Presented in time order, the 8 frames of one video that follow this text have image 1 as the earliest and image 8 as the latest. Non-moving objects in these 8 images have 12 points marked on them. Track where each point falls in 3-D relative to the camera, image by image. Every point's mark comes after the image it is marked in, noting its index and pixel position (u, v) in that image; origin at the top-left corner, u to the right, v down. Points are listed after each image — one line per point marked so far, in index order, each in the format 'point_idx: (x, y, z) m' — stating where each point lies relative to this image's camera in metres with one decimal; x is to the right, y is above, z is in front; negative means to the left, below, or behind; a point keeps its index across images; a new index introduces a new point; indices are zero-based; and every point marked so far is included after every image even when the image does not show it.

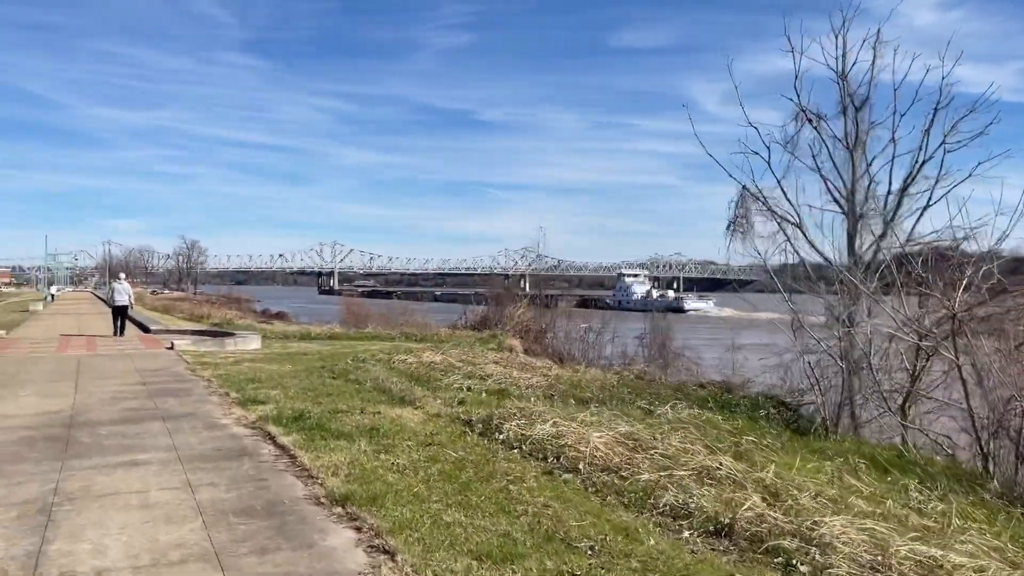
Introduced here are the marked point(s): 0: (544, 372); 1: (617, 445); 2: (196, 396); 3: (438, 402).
0: (+0.5, -1.2, +12.5) m
1: (+0.9, -1.3, +6.9) m
2: (-4.1, -1.4, +10.8) m
3: (-0.8, -1.3, +9.6) m
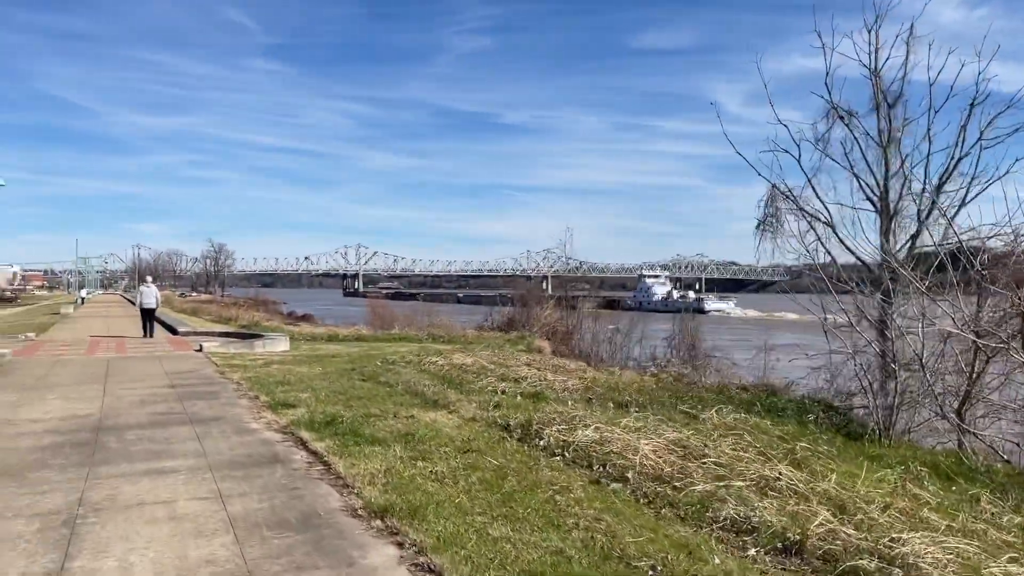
0: (+1.0, -1.2, +12.1) m
1: (+1.2, -1.3, +6.5) m
2: (-3.6, -1.4, +10.5) m
3: (-0.4, -1.3, +9.3) m
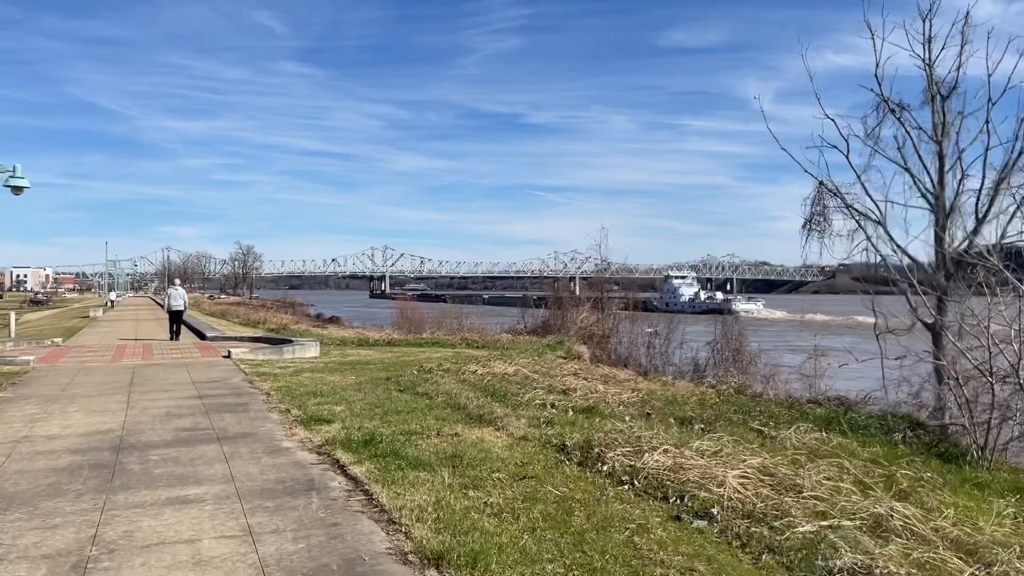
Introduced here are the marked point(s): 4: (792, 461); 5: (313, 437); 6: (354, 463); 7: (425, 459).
0: (+1.6, -1.3, +11.4) m
1: (+1.7, -1.3, +5.7) m
2: (-3.1, -1.5, +9.9) m
3: (+0.1, -1.4, +8.6) m
4: (+2.2, -1.4, +6.6) m
5: (-2.0, -1.5, +8.2) m
6: (-1.3, -1.4, +6.9) m
7: (-0.7, -1.4, +6.9) m
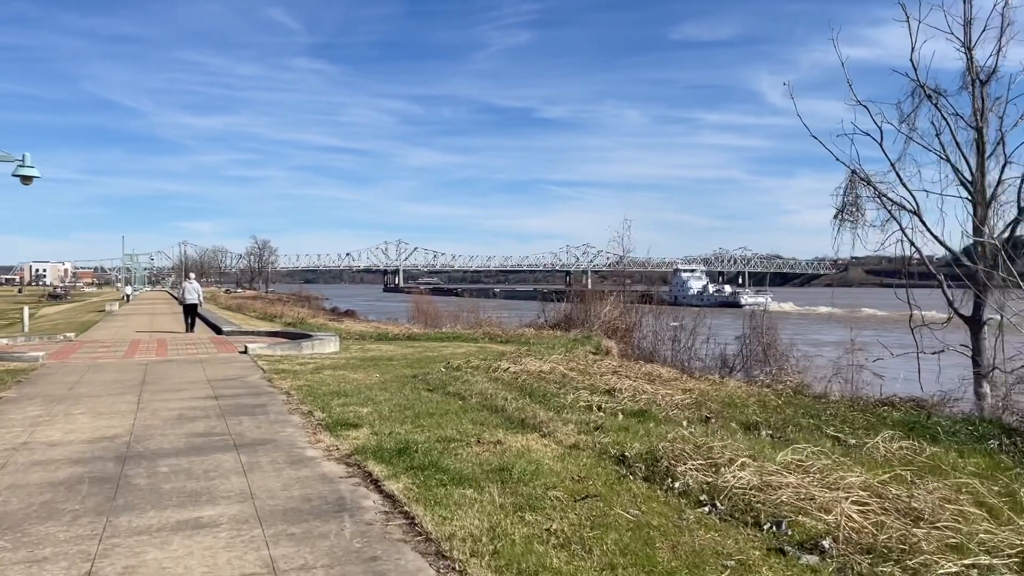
0: (+2.1, -1.2, +10.5) m
1: (+2.1, -1.3, +4.8) m
2: (-2.6, -1.4, +9.1) m
3: (+0.6, -1.3, +7.7) m
4: (+2.6, -1.3, +5.7) m
5: (-1.5, -1.4, +7.4) m
6: (-0.9, -1.4, +6.0) m
7: (-0.3, -1.4, +6.1) m
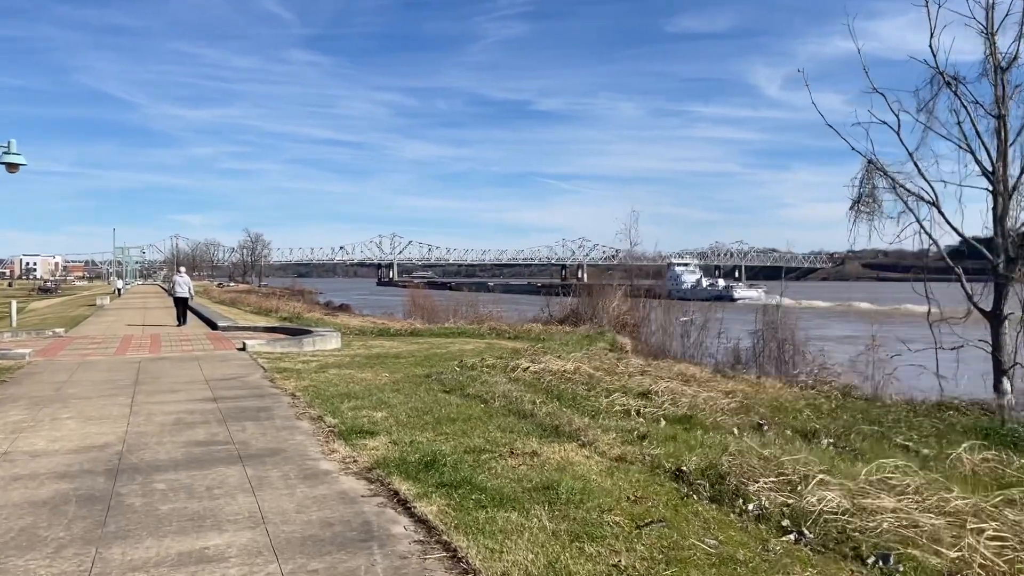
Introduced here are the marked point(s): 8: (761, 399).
0: (+2.4, -1.1, +9.8) m
1: (+2.4, -1.2, +4.1) m
2: (-2.3, -1.3, +8.3) m
3: (+0.8, -1.2, +7.0) m
4: (+2.9, -1.2, +5.0) m
5: (-1.2, -1.3, +6.6) m
6: (-0.6, -1.3, +5.3) m
7: (0.0, -1.3, +5.4) m
8: (+2.6, -1.2, +8.7) m
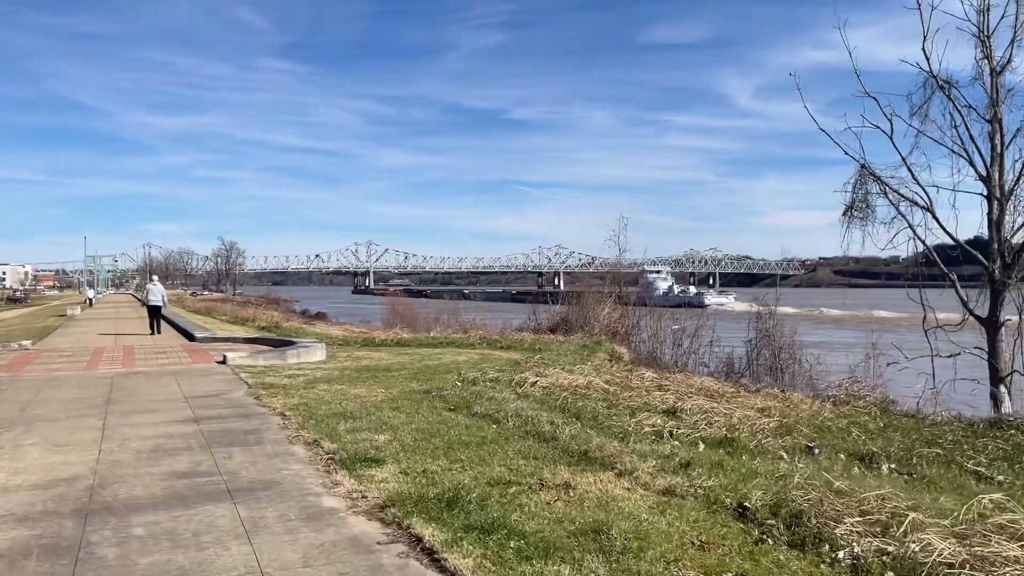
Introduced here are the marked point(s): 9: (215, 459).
0: (+2.5, -1.2, +9.0) m
1: (+2.6, -1.3, +3.4) m
2: (-2.2, -1.4, +7.5) m
3: (+1.0, -1.3, +6.2) m
4: (+3.2, -1.3, +4.3) m
5: (-1.0, -1.4, +5.8) m
6: (-0.3, -1.4, +4.5) m
7: (+0.2, -1.4, +4.6) m
8: (+2.7, -1.2, +7.9) m
9: (-2.5, -1.4, +7.1) m
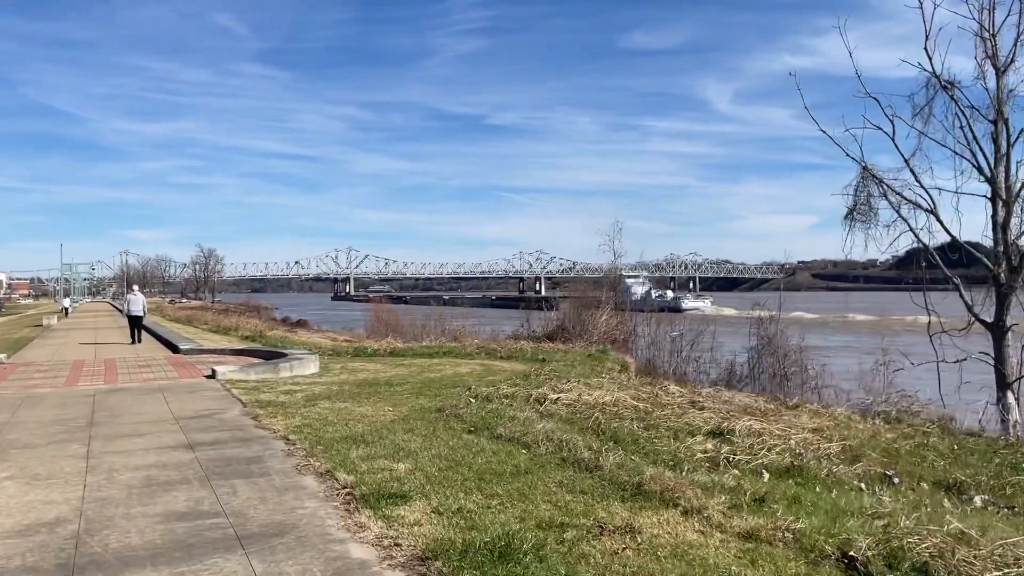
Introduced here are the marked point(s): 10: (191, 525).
0: (+2.8, -1.3, +8.3) m
1: (+3.0, -1.3, +2.7) m
2: (-1.9, -1.5, +6.7) m
3: (+1.4, -1.4, +5.5) m
4: (+3.5, -1.3, +3.6) m
5: (-0.7, -1.5, +5.0) m
6: (0.0, -1.5, +3.7) m
7: (+0.6, -1.4, +3.8) m
8: (+3.0, -1.3, +7.2) m
9: (-2.2, -1.5, +6.2) m
10: (-2.1, -1.5, +5.5) m
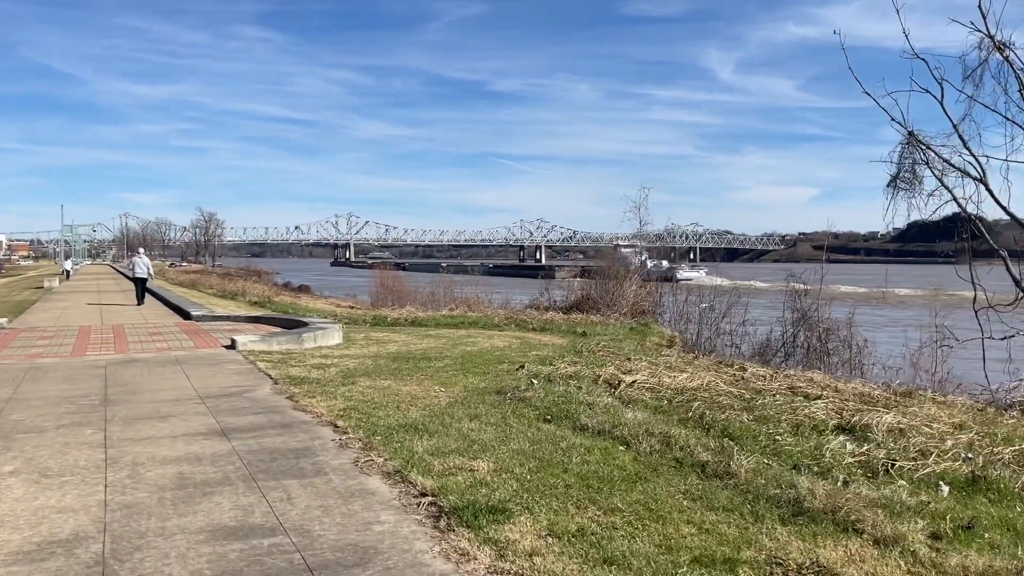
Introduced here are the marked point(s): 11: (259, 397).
0: (+3.5, -1.0, +7.2) m
1: (+3.7, -1.3, +1.6) m
2: (-1.2, -1.3, +5.6) m
3: (+2.1, -1.2, +4.3) m
4: (+4.2, -1.3, +2.5) m
5: (0.0, -1.3, +3.9) m
6: (+0.7, -1.4, +2.6) m
7: (+1.3, -1.3, +2.7) m
8: (+3.7, -1.1, +6.1) m
9: (-1.5, -1.3, +5.1) m
10: (-1.4, -1.3, +4.4) m
11: (-2.7, -1.1, +8.9) m
